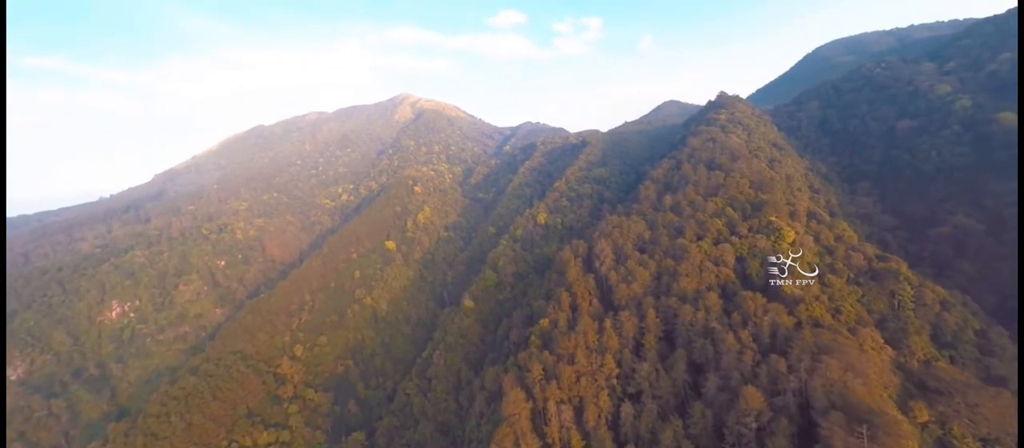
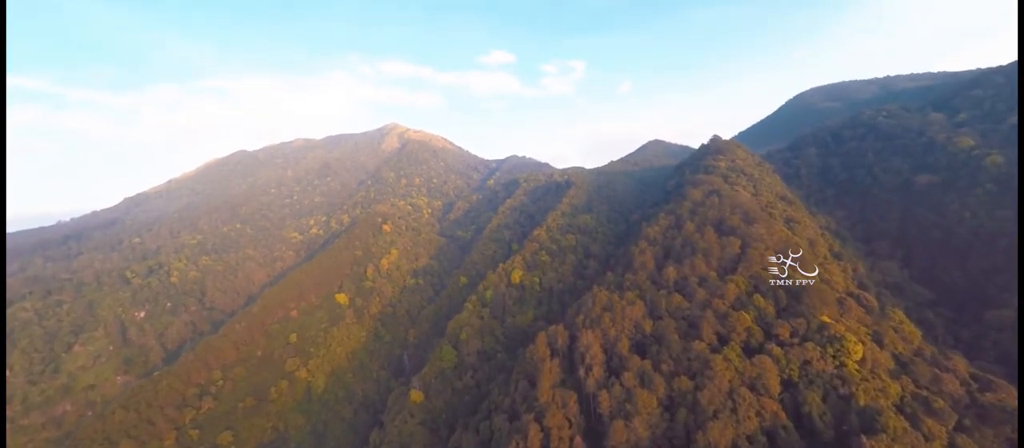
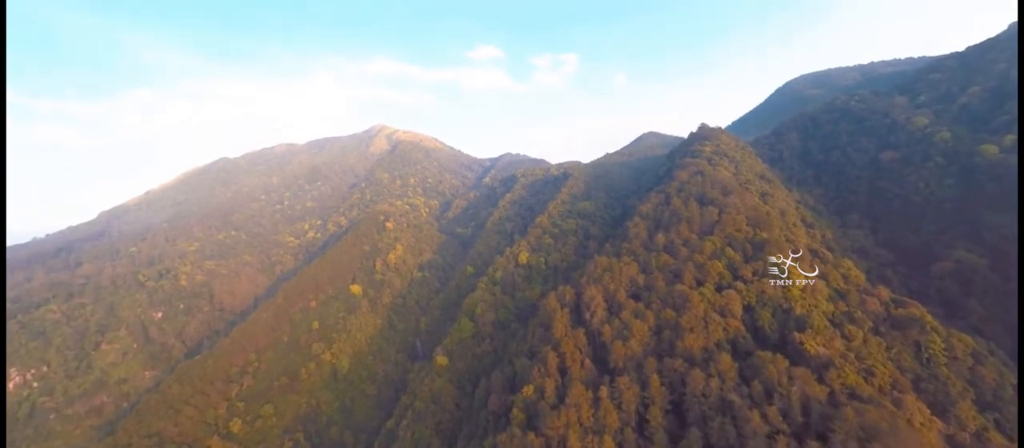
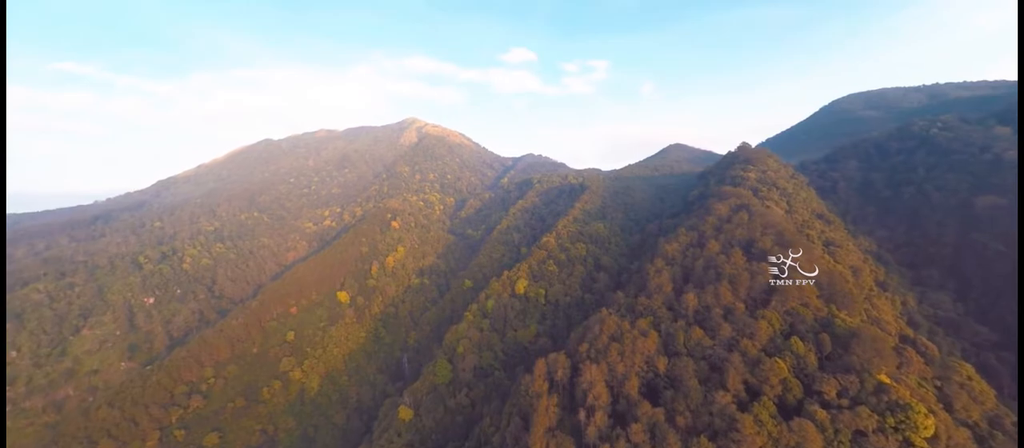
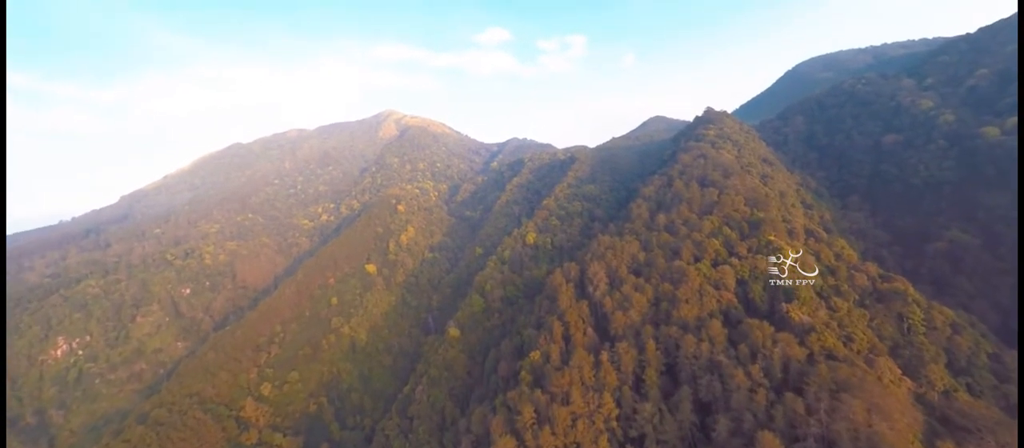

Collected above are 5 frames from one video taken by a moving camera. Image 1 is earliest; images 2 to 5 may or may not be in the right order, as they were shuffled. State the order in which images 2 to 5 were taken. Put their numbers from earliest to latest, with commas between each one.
5, 3, 2, 4
